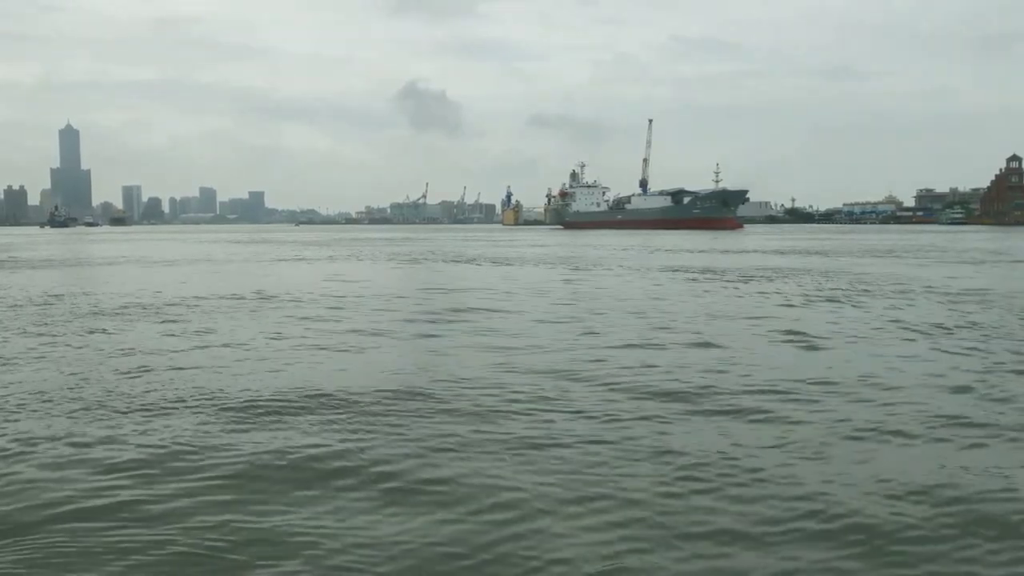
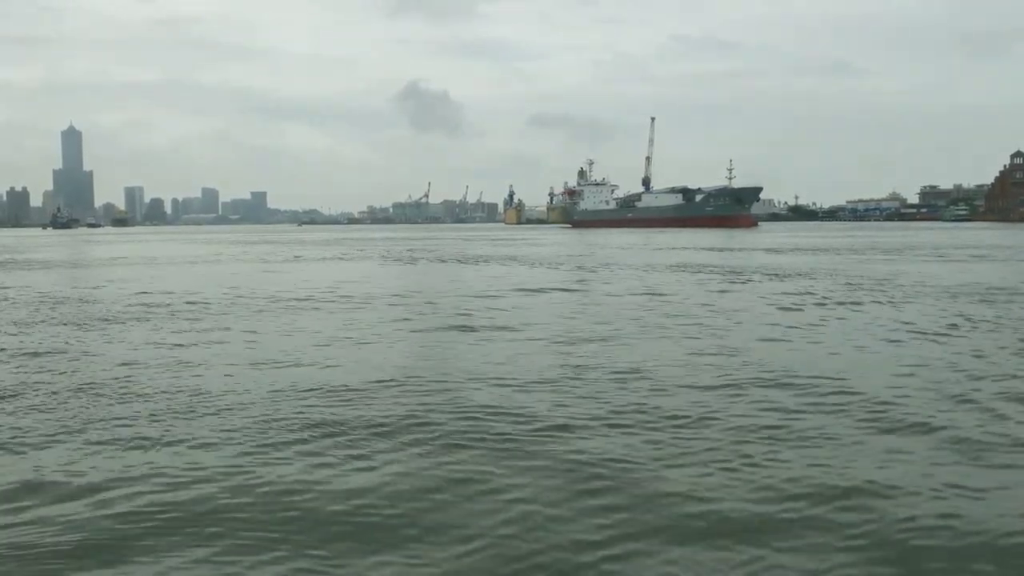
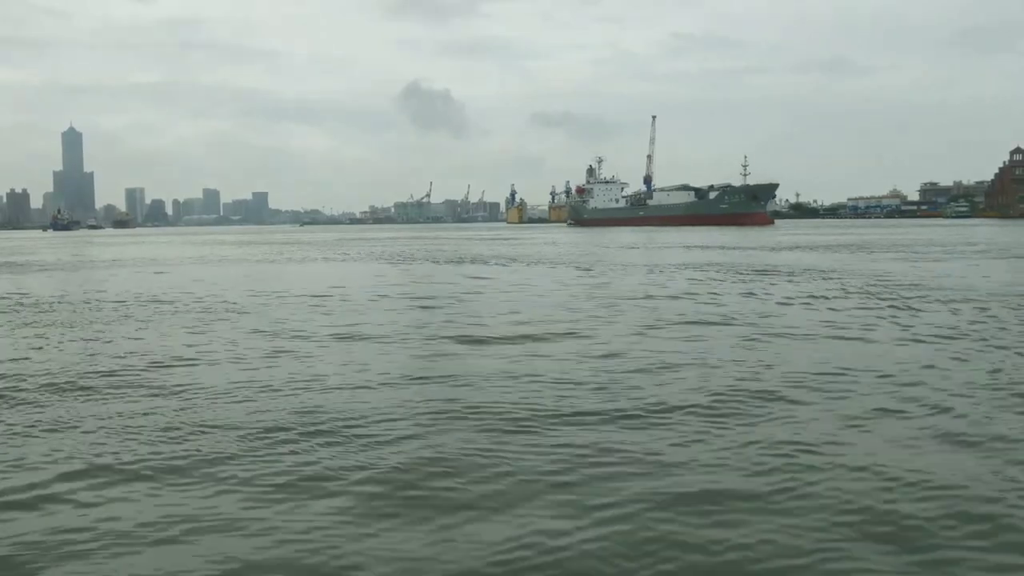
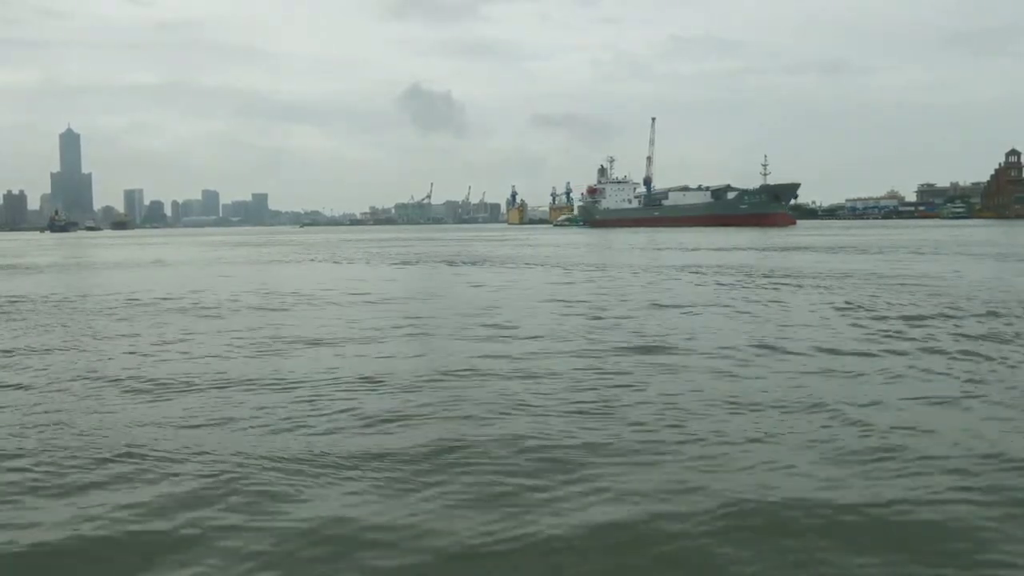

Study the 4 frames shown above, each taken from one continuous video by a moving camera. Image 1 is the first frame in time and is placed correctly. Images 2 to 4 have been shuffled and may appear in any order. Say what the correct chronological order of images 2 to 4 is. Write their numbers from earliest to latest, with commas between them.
2, 3, 4
